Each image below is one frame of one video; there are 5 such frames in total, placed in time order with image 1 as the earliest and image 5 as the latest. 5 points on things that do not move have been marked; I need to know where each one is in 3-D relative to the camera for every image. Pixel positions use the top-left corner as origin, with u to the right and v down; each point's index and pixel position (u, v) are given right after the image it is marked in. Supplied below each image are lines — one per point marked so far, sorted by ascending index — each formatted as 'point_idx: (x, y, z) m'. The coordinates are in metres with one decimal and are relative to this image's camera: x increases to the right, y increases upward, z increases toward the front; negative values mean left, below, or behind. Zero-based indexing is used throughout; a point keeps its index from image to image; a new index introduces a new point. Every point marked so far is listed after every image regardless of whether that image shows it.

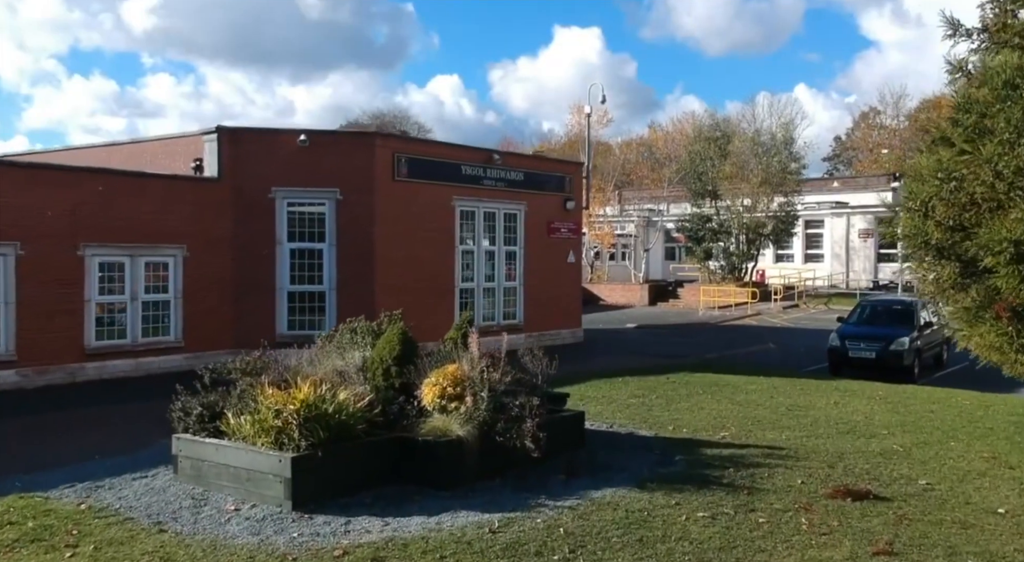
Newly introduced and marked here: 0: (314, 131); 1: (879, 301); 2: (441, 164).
0: (-3.7, +2.8, +18.1) m
1: (+7.6, -0.4, +20.0) m
2: (-1.5, +2.4, +20.0) m
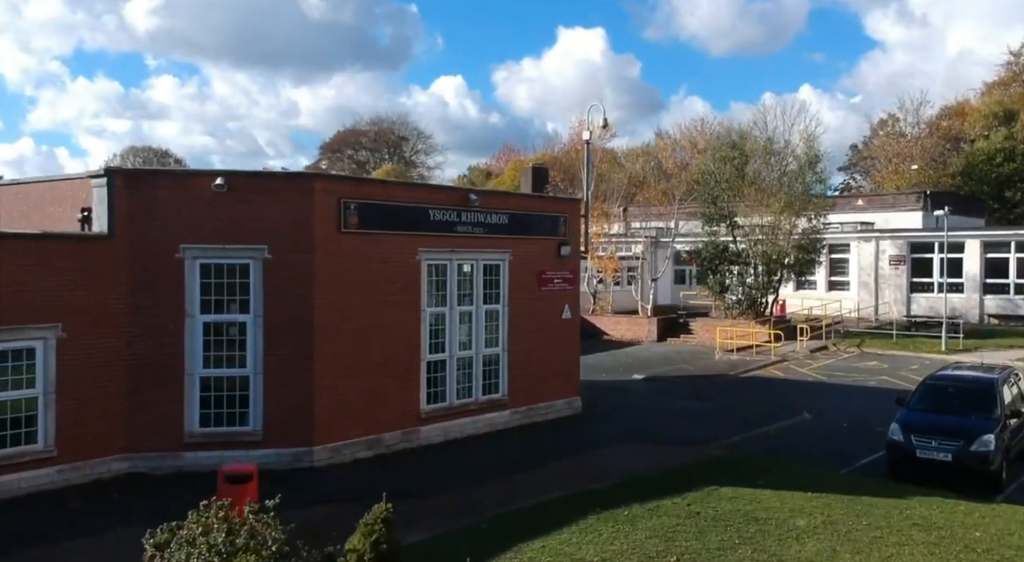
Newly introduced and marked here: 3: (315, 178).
0: (-4.1, +1.6, +14.2) m
1: (+7.2, -1.6, +16.0) m
2: (-1.8, +1.2, +16.0) m
3: (-3.0, +1.5, +14.5) m
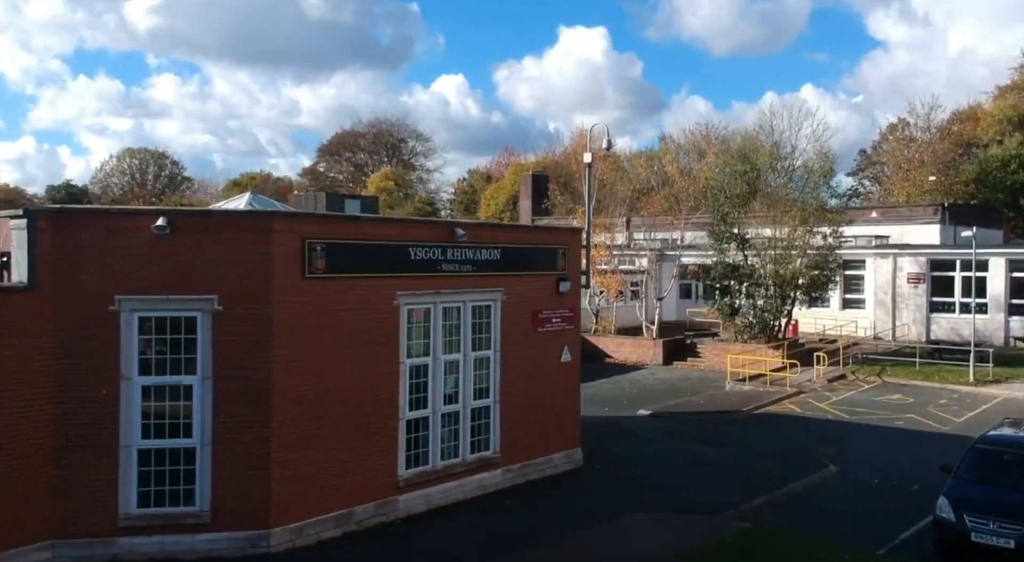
0: (-4.2, +0.9, +12.2) m
1: (+7.1, -2.3, +14.0) m
2: (-1.9, +0.5, +14.0) m
3: (-3.1, +0.8, +12.5) m
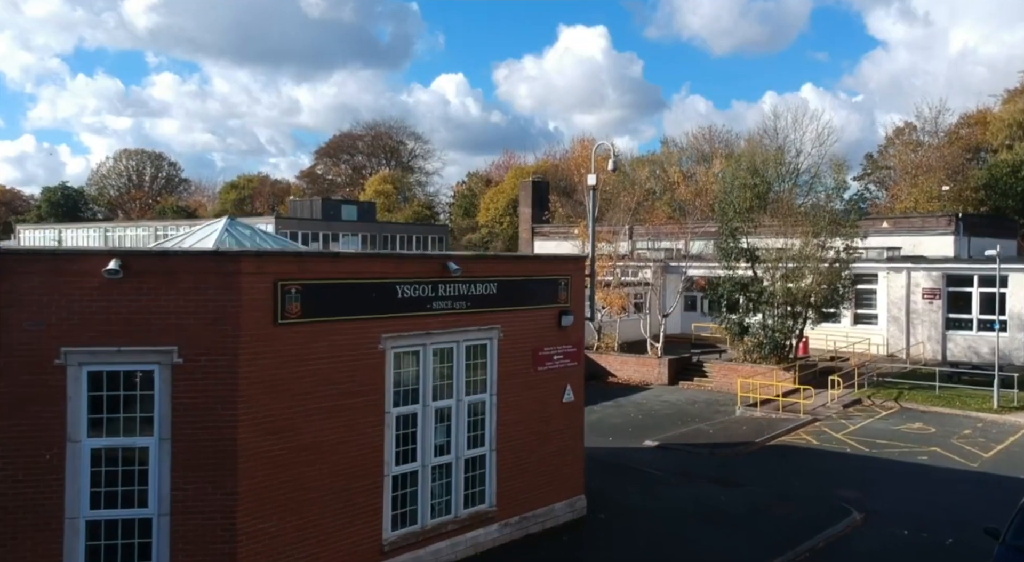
0: (-4.3, +0.3, +10.8) m
1: (+7.0, -2.9, +12.6) m
2: (-2.0, -0.1, +12.7) m
3: (-3.1, +0.3, +11.1) m
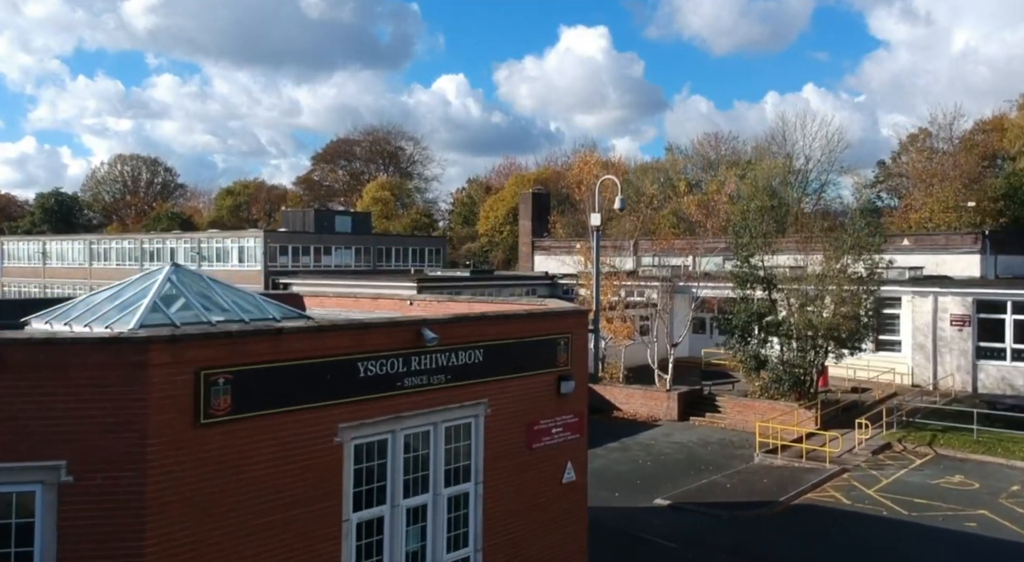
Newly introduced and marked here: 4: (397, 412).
0: (-4.4, -0.5, +8.4) m
1: (+6.9, -3.7, +10.1) m
2: (-2.1, -0.9, +10.2) m
3: (-3.3, -0.6, +8.7) m
4: (-1.3, -1.5, +11.2) m
